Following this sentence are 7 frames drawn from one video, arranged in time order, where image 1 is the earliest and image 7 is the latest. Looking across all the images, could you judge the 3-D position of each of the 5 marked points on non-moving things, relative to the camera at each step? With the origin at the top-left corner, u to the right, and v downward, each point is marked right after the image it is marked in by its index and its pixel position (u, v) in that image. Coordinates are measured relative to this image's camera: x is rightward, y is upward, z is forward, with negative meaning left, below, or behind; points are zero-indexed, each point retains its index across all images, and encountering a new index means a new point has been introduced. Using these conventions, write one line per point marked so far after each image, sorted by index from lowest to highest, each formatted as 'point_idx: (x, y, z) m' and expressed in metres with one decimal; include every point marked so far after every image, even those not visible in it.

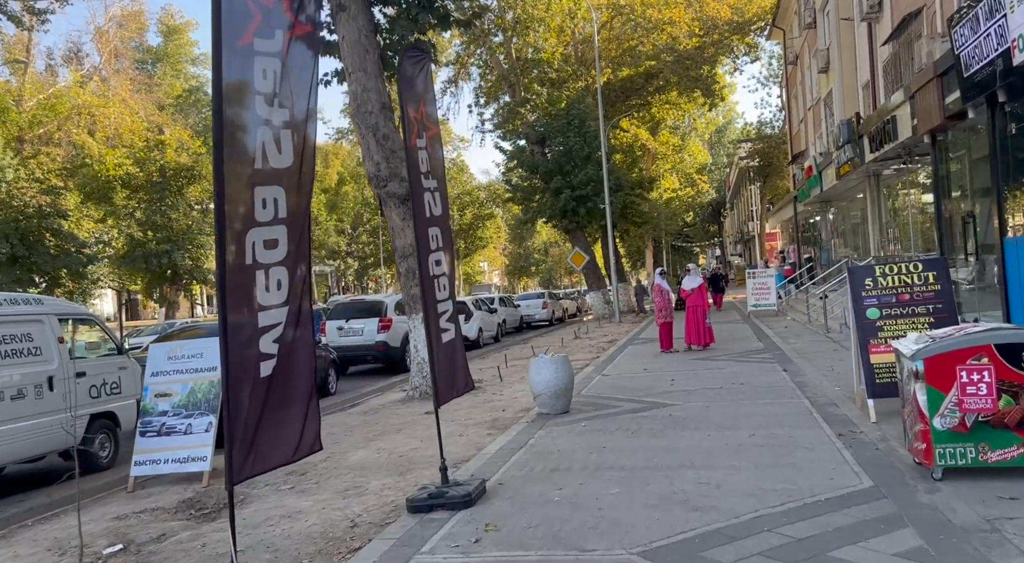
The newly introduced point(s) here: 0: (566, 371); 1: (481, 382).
0: (+0.7, -1.1, +10.3) m
1: (-0.6, -1.7, +14.5) m
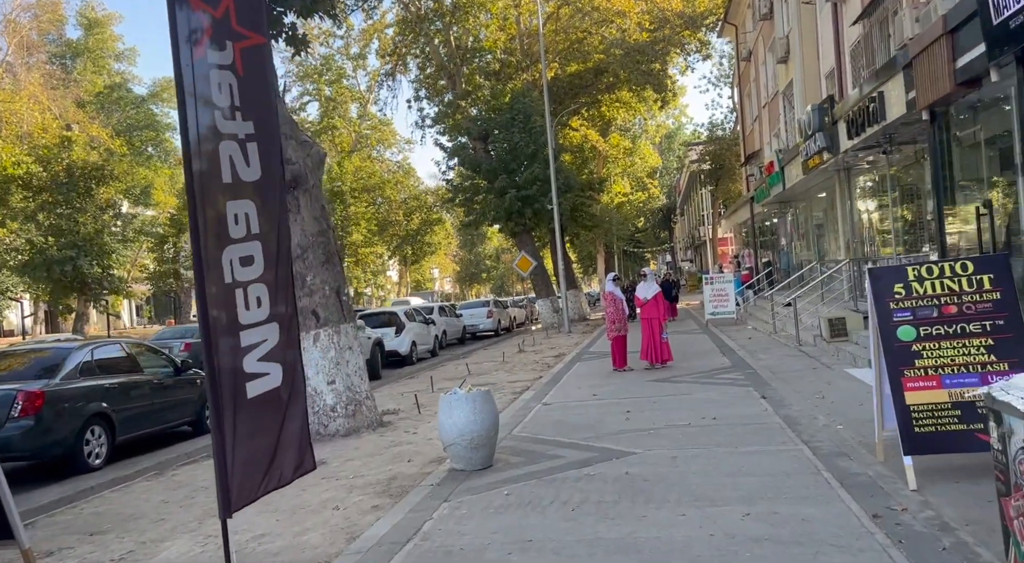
0: (-0.2, -1.2, +7.7) m
1: (-1.7, -1.9, +11.8) m
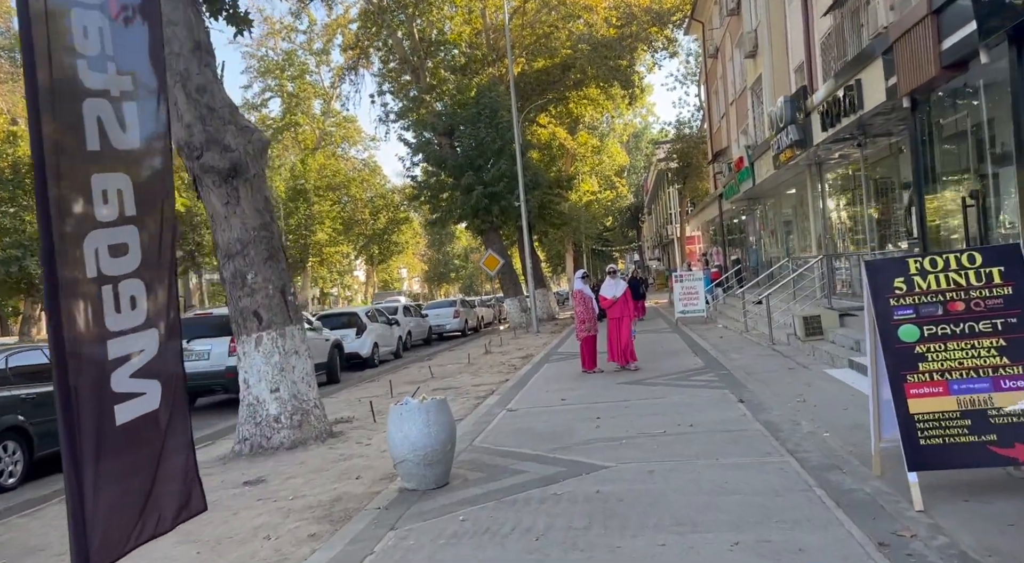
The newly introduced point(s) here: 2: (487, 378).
0: (-0.6, -1.1, +6.9) m
1: (-2.2, -1.8, +10.9) m
2: (-0.5, -1.7, +15.2) m
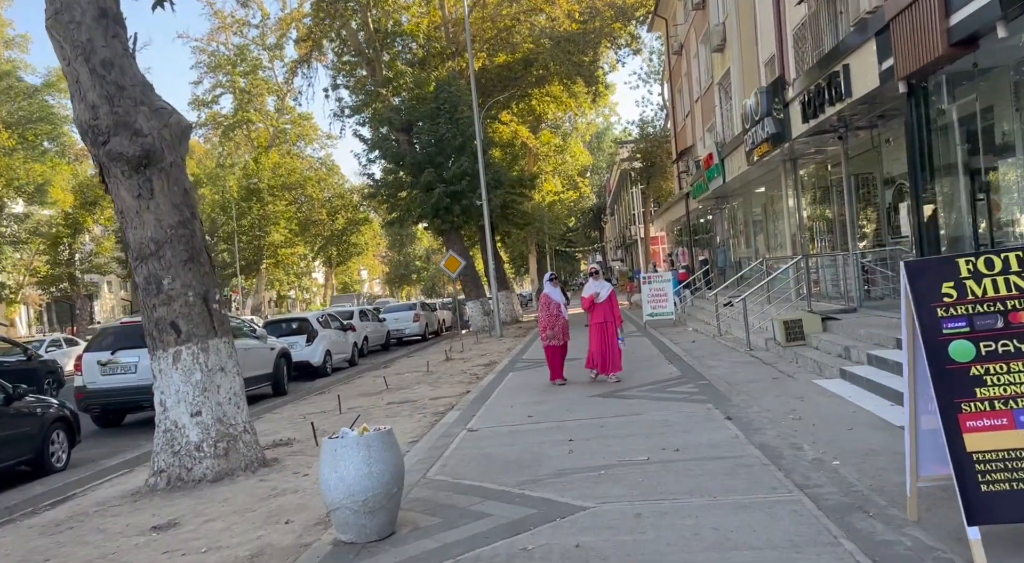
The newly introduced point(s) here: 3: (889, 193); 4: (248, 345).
0: (-0.8, -1.2, +5.7) m
1: (-2.6, -1.9, +9.6) m
2: (-1.1, -1.8, +14.0) m
3: (+6.1, +1.4, +13.7) m
4: (-5.2, -1.2, +16.3) m
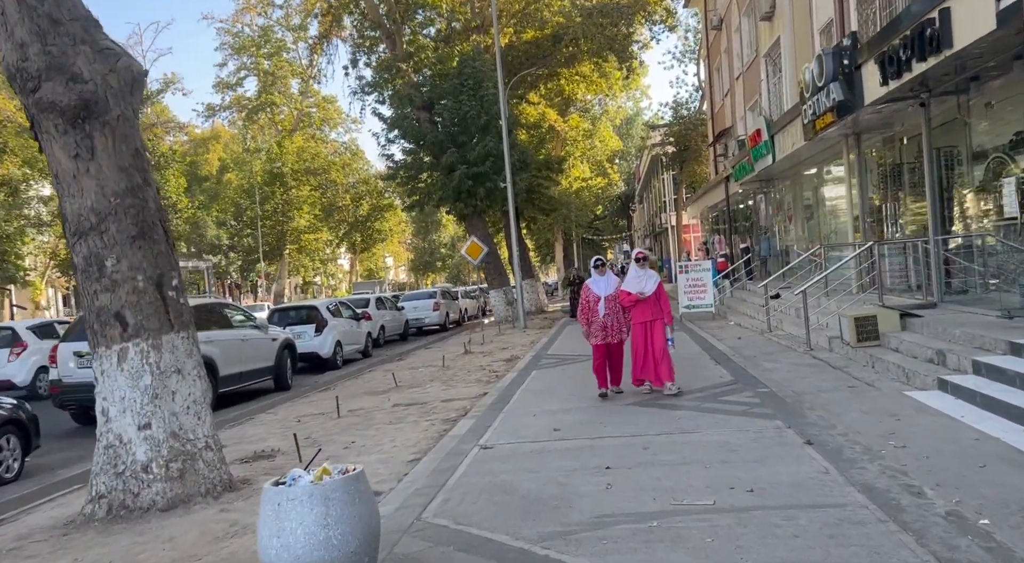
0: (-0.7, -1.1, +4.0) m
1: (-2.4, -1.7, +8.1) m
2: (-0.8, -1.6, +12.4) m
3: (+6.5, +1.6, +11.8) m
4: (-4.8, -0.9, +14.8) m
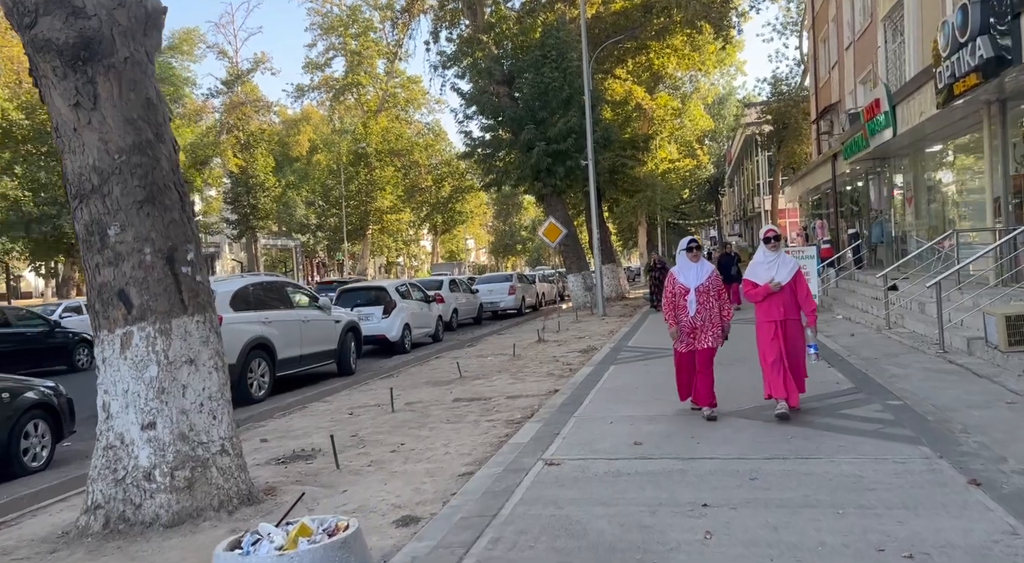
0: (-0.5, -1.0, +2.8) m
1: (-1.8, -1.5, +7.0) m
2: (+0.2, -1.3, +11.1) m
3: (+7.5, +1.6, +9.7) m
4: (-3.5, -0.6, +13.9) m
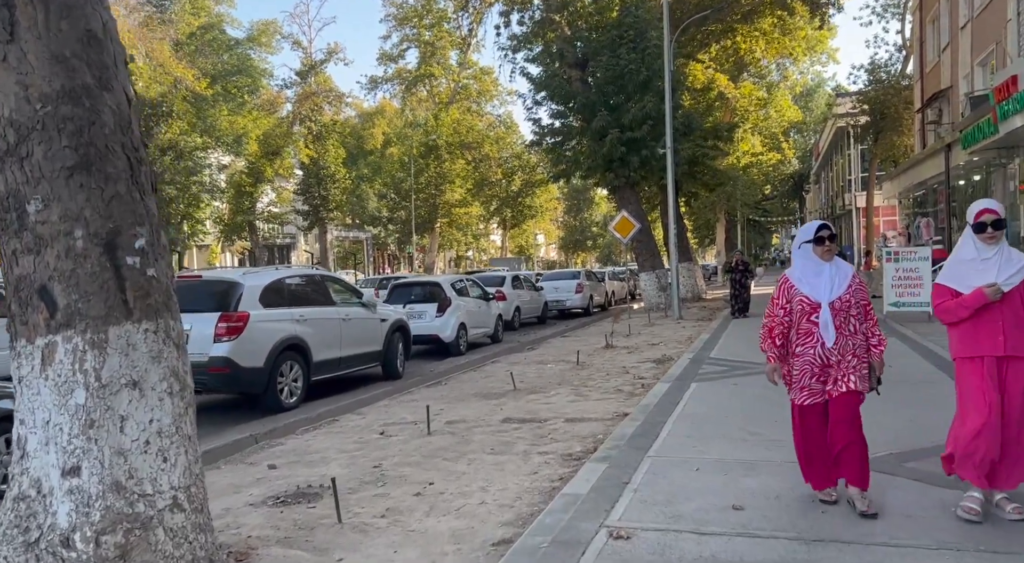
0: (-0.5, -1.0, +1.2) m
1: (-1.5, -1.5, +5.5) m
2: (+0.9, -1.4, +9.4) m
3: (+8.1, +1.5, +7.4) m
4: (-2.5, -0.5, +12.5) m
